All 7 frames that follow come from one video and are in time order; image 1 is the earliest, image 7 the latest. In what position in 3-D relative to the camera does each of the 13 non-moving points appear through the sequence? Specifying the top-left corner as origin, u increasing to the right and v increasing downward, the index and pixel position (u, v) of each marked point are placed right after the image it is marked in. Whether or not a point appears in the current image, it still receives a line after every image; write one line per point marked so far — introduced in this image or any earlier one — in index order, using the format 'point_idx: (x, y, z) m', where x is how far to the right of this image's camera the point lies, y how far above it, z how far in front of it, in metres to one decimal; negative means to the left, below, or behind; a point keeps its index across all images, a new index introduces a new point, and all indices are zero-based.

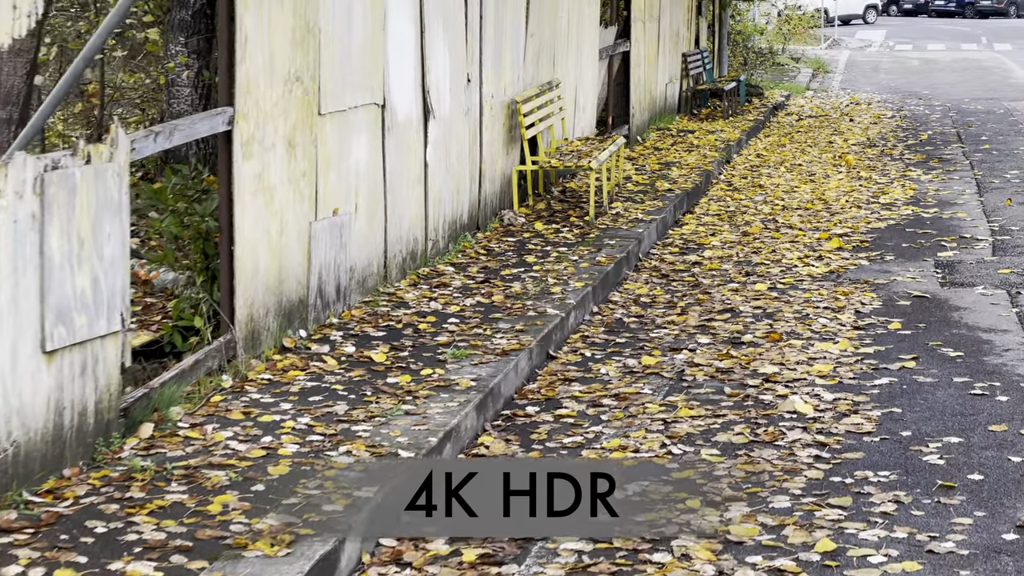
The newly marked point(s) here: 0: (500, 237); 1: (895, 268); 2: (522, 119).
0: (-0.1, +0.3, +9.2) m
1: (+2.5, +0.1, +8.9) m
2: (+0.1, +1.2, +10.0) m
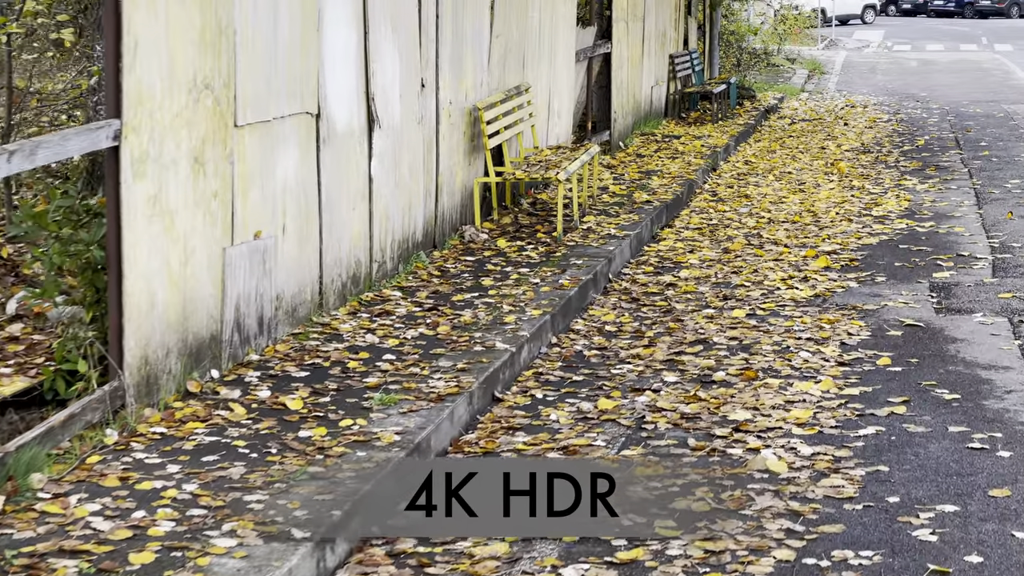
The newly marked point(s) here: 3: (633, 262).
0: (-0.3, +0.2, +8.5) m
1: (+2.2, 0.0, +8.2) m
2: (-0.2, +1.1, +9.2) m
3: (+0.8, +0.2, +9.1) m
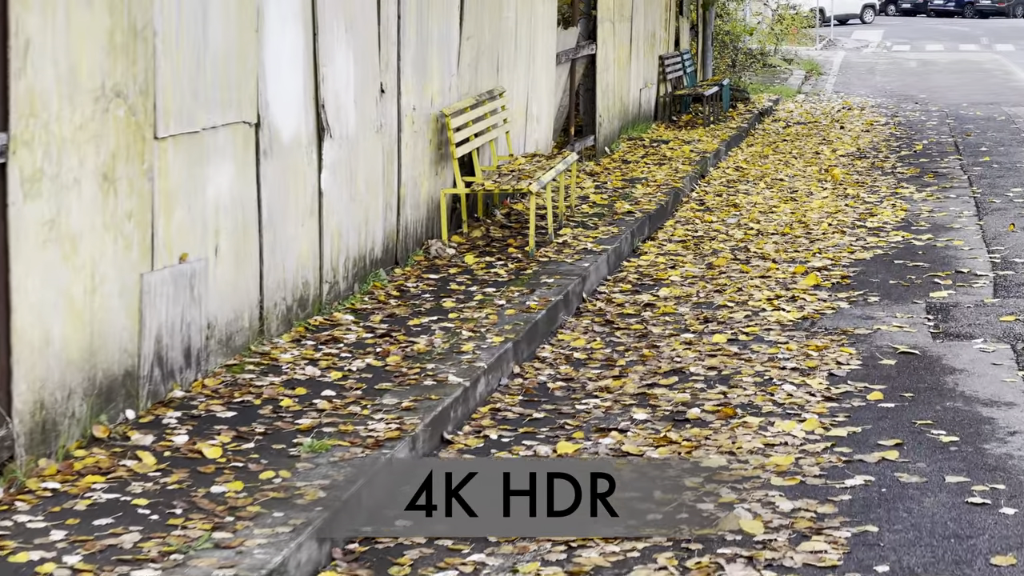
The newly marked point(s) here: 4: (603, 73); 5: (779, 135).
0: (-0.5, +0.1, +7.9) m
1: (+2.0, -0.1, +7.6) m
2: (-0.4, +1.0, +8.7) m
3: (+0.6, +0.1, +8.6) m
4: (+0.9, +2.2, +14.2) m
5: (+3.6, +2.1, +18.8) m
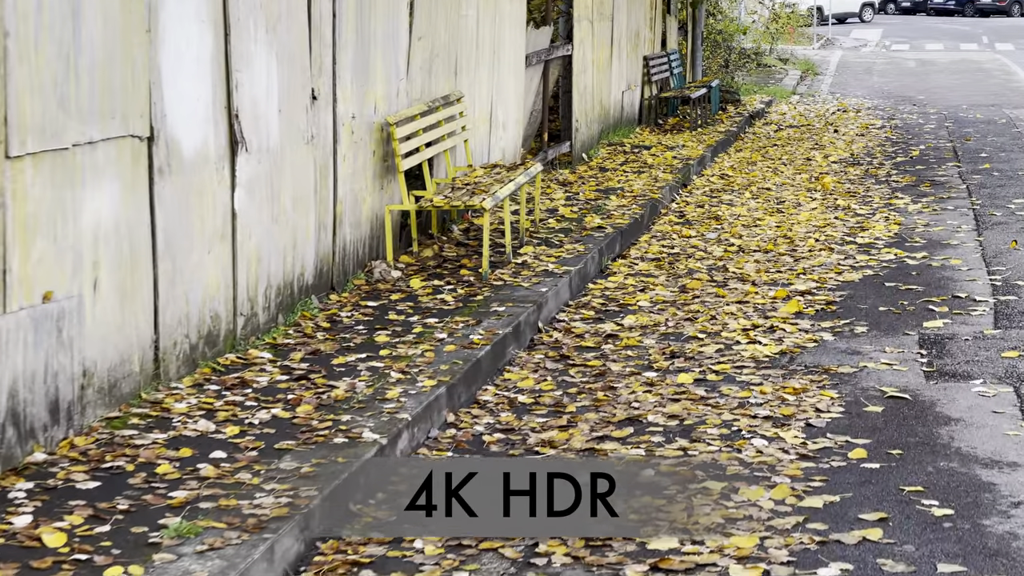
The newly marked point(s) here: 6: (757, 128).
0: (-0.8, -0.1, +7.2) m
1: (+1.7, -0.3, +6.8) m
2: (-0.7, +0.8, +7.9) m
3: (+0.3, -0.1, +7.8) m
4: (+0.6, +2.0, +13.4) m
5: (+3.3, +1.9, +18.0) m
6: (+3.4, +2.2, +19.5) m
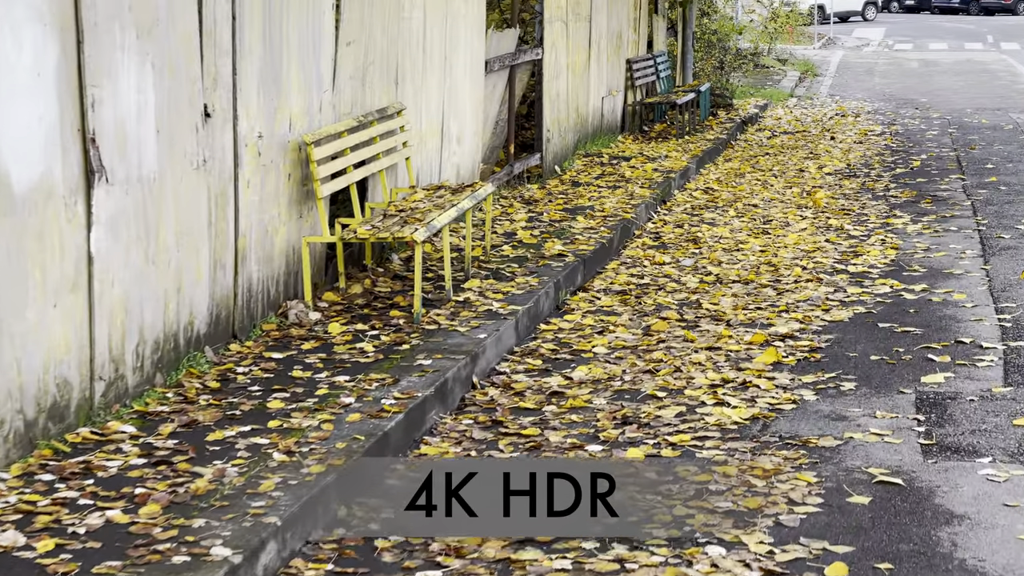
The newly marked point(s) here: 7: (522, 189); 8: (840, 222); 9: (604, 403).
0: (-1.1, -0.3, +6.1) m
1: (+1.4, -0.5, +5.8) m
2: (-1.0, +0.6, +6.8) m
3: (0.0, -0.3, +6.8) m
4: (+0.3, +1.8, +12.4) m
5: (+3.0, +1.7, +17.0) m
6: (+3.2, +2.0, +18.5) m
7: (+0.1, +0.8, +11.3) m
8: (+2.6, +0.5, +10.9) m
9: (+0.4, -0.5, +6.0) m
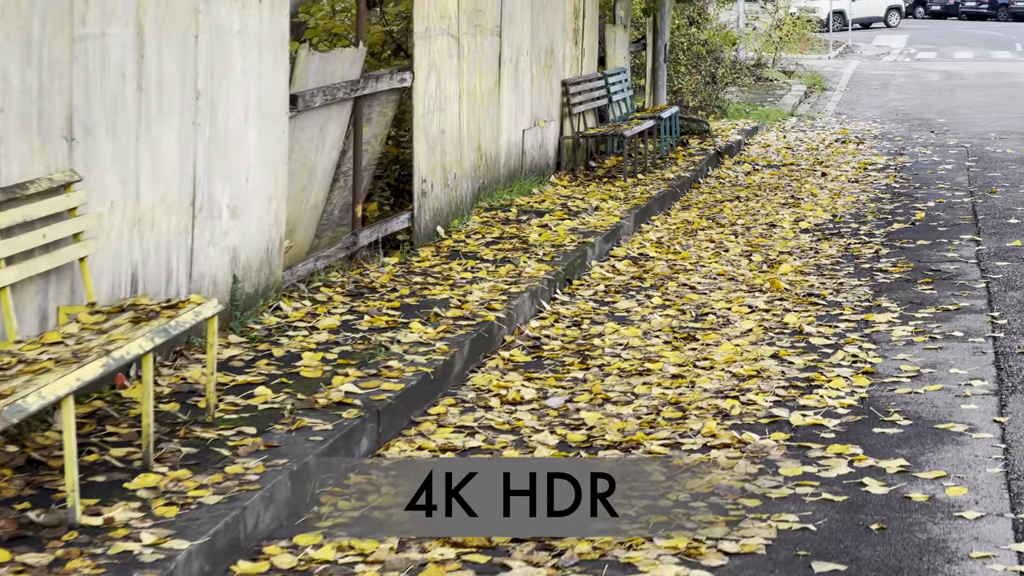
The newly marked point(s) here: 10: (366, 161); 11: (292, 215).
0: (-2.1, -0.9, +3.1) m
1: (+0.4, -1.2, +2.8) m
2: (-2.0, -0.1, +3.8) m
3: (-1.0, -1.0, +3.7) m
4: (-0.6, +1.2, +9.3) m
5: (+2.2, +1.0, +13.9) m
6: (+2.4, +1.3, +15.4) m
7: (-0.9, +0.1, +8.3) m
8: (+1.6, -0.2, +7.9) m
9: (-0.6, -1.2, +2.9) m
10: (-1.0, +0.8, +9.1) m
11: (-1.3, +0.4, +7.9) m
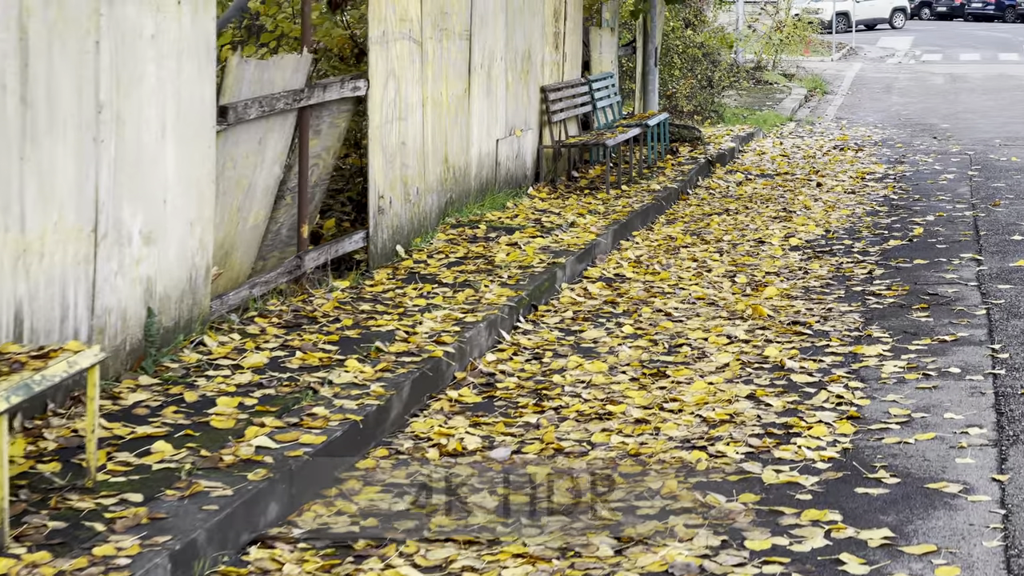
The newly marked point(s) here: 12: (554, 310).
0: (-2.4, -1.1, +2.5) m
1: (+0.1, -1.3, +2.1) m
2: (-2.2, -0.2, +3.2) m
3: (-1.3, -1.1, +3.1) m
4: (-0.8, +1.0, +8.7) m
5: (+2.0, +0.8, +13.2) m
6: (+2.1, +1.2, +14.7) m
7: (-1.1, 0.0, +7.6) m
8: (+1.4, -0.3, +7.2) m
9: (-0.9, -1.3, +2.2) m
10: (-1.2, +0.7, +8.5) m
11: (-1.5, +0.3, +7.2) m
12: (+0.2, -0.1, +8.2) m
